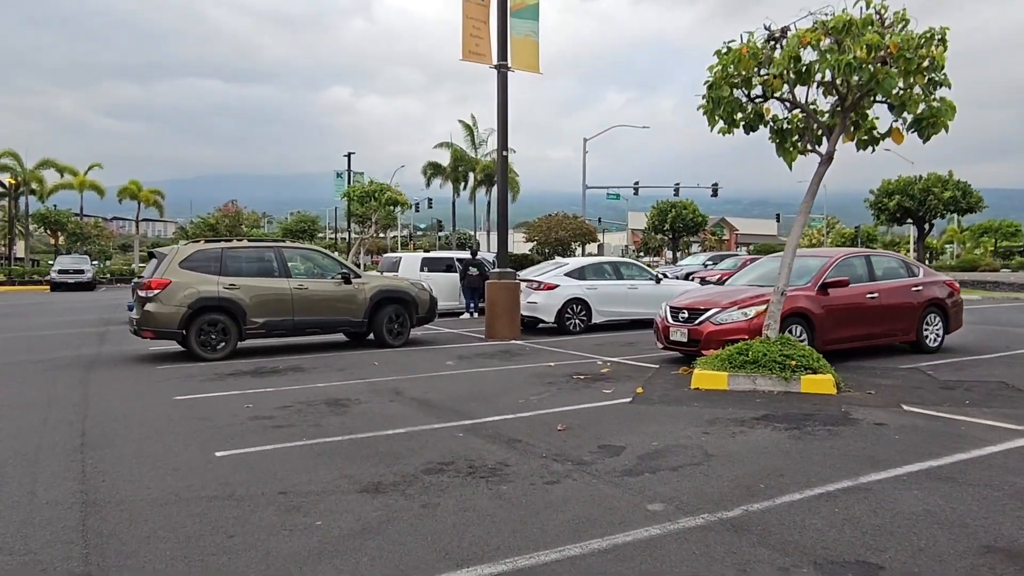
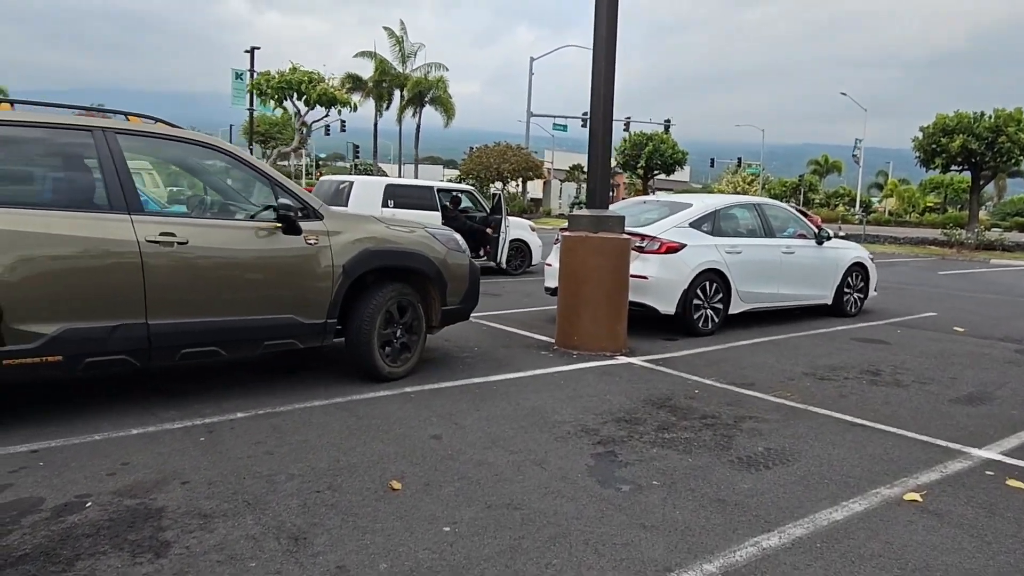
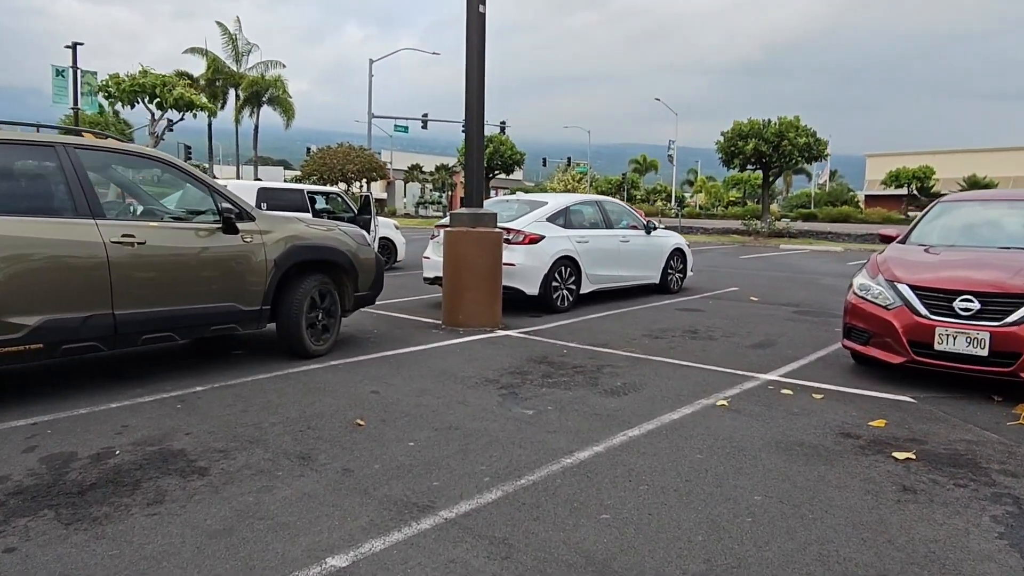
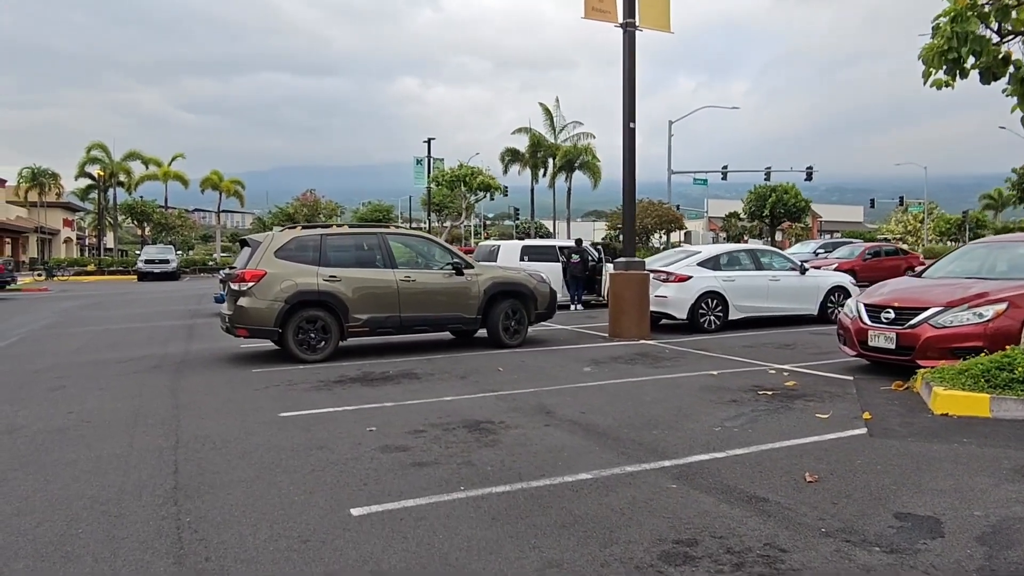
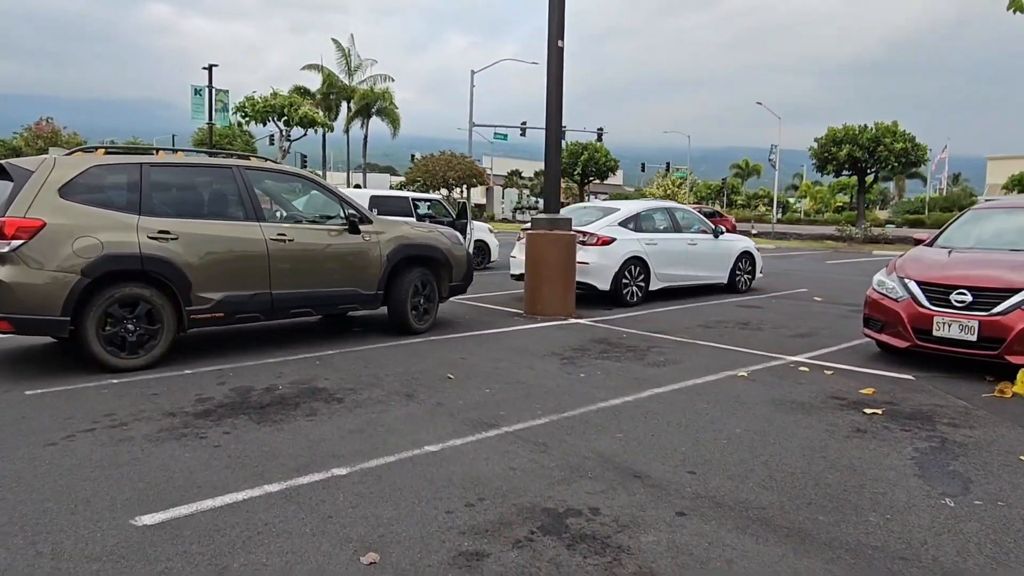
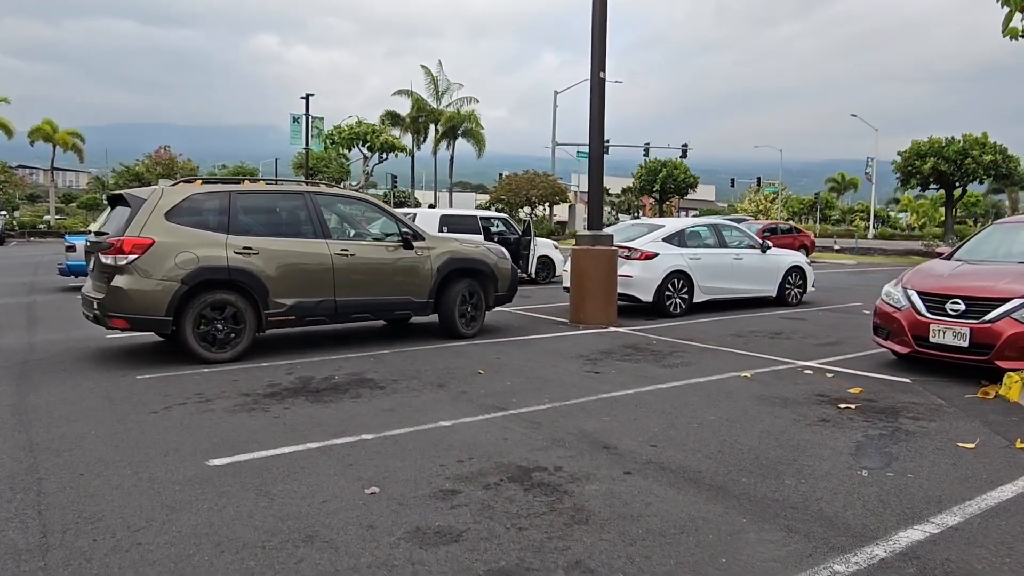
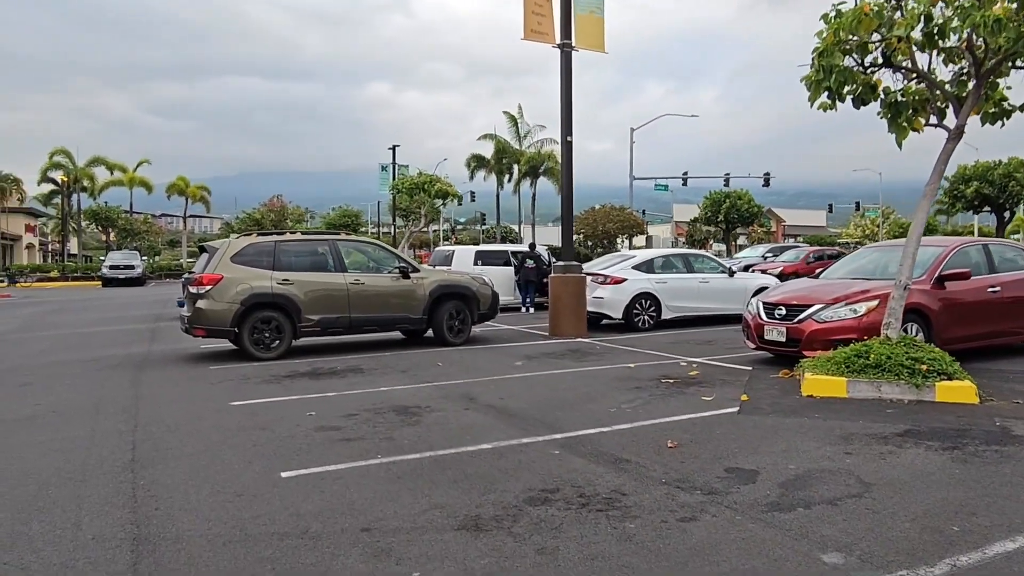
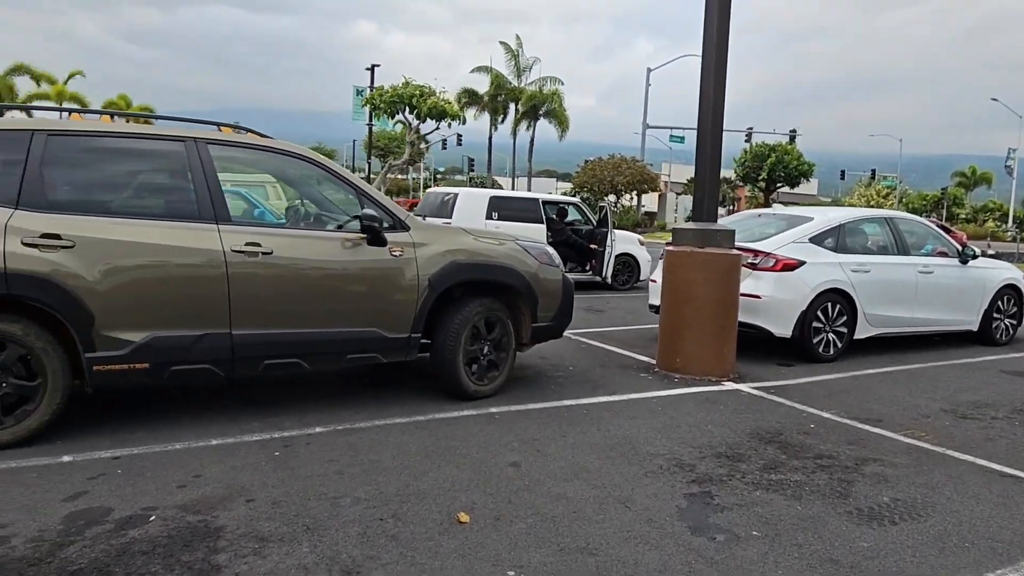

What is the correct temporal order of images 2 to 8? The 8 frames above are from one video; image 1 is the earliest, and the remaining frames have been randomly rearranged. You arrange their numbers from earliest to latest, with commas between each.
7, 4, 6, 5, 3, 2, 8
